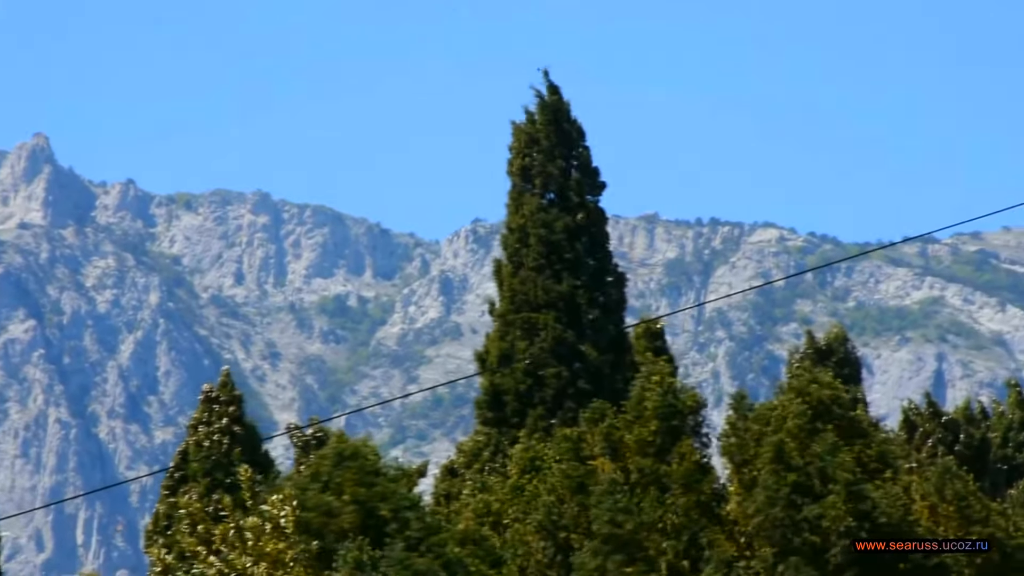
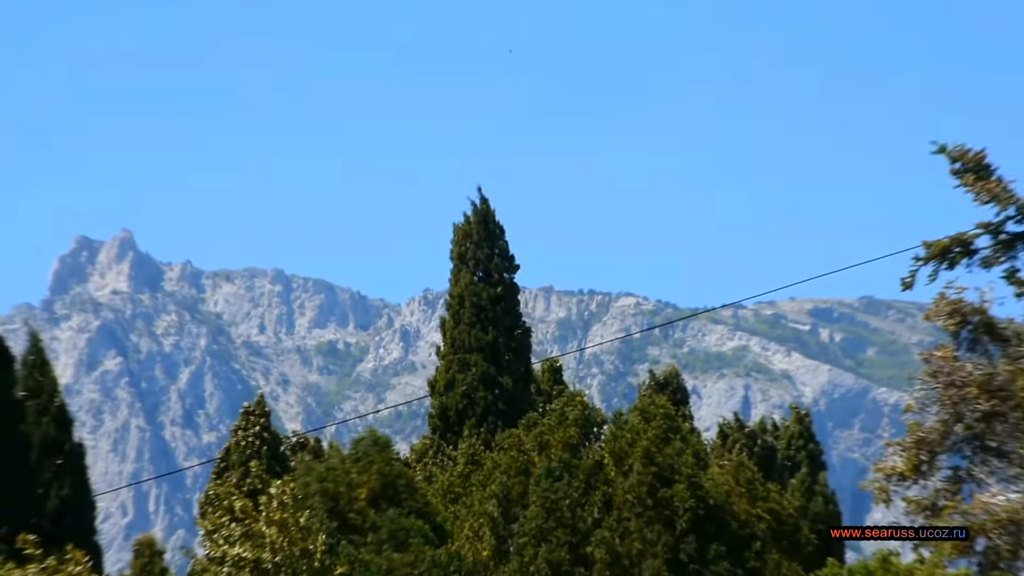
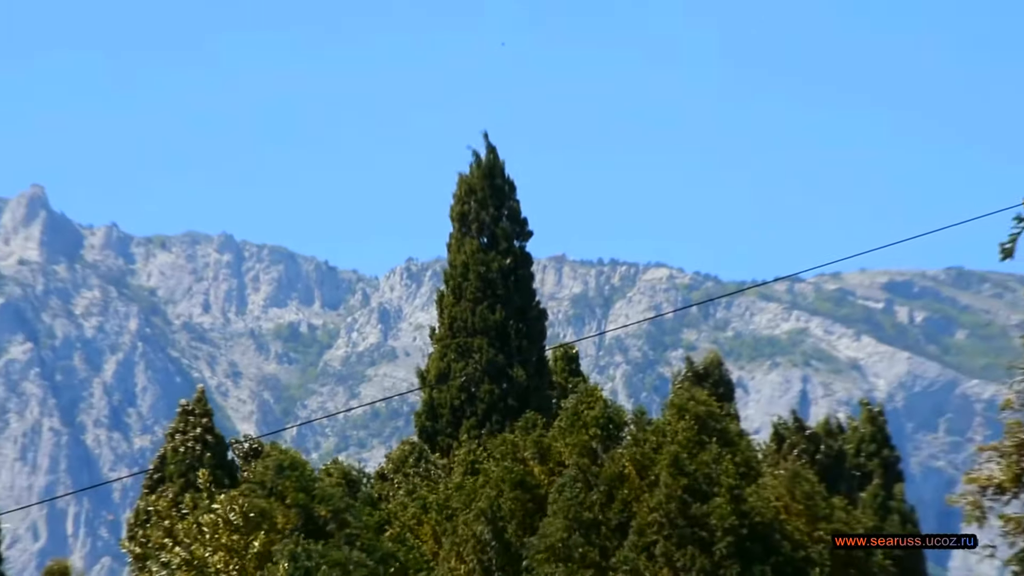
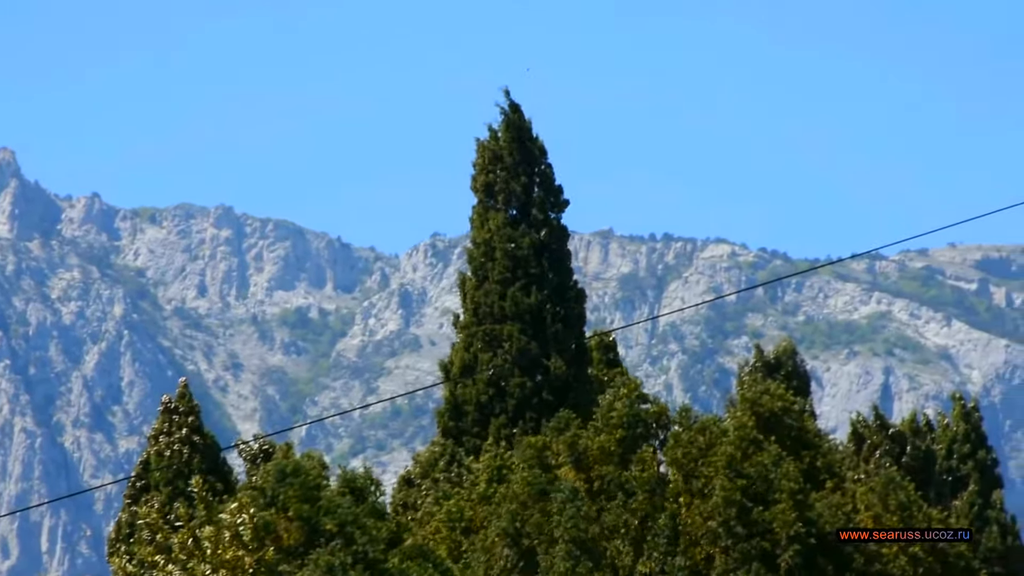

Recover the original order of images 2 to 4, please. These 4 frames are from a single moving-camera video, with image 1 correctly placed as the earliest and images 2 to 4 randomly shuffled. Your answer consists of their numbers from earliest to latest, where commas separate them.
4, 3, 2
